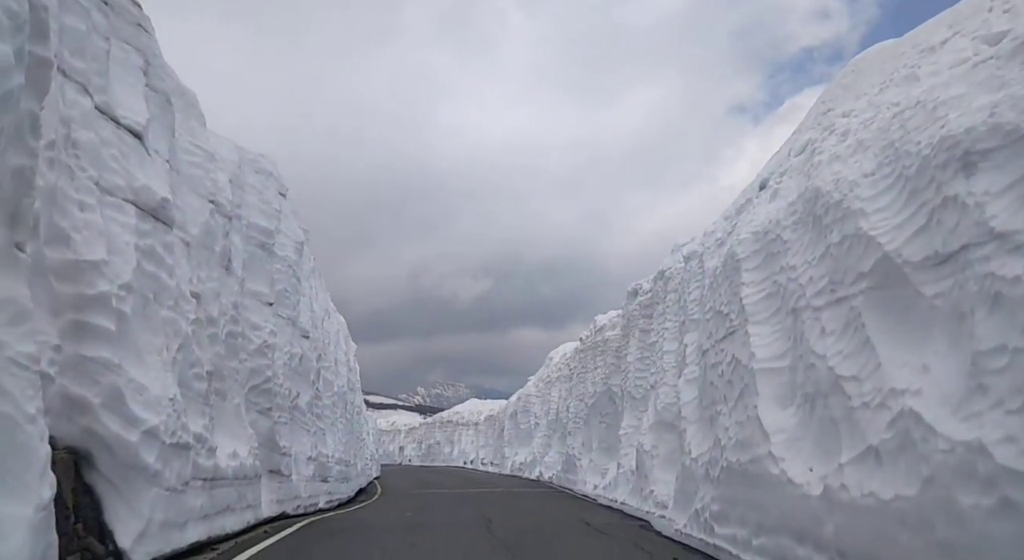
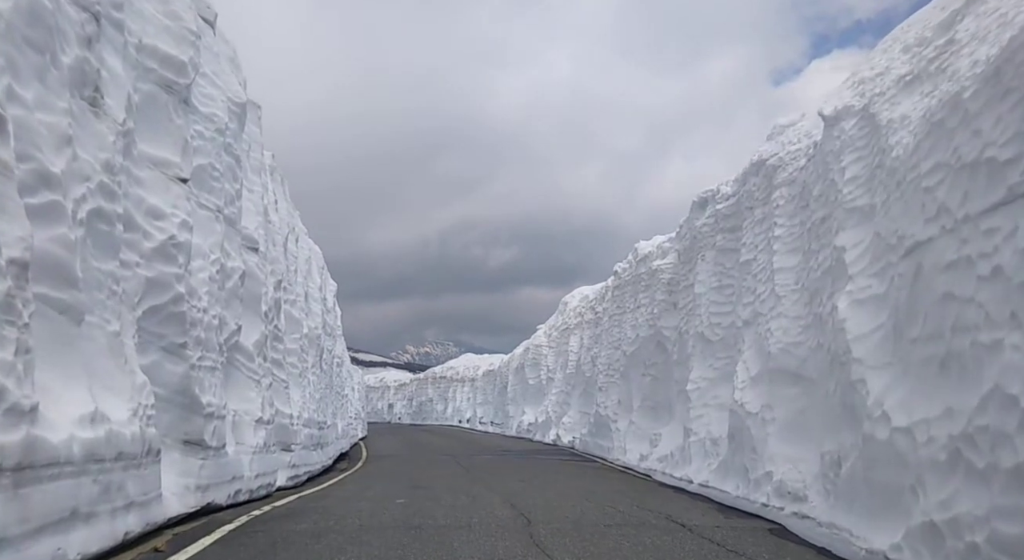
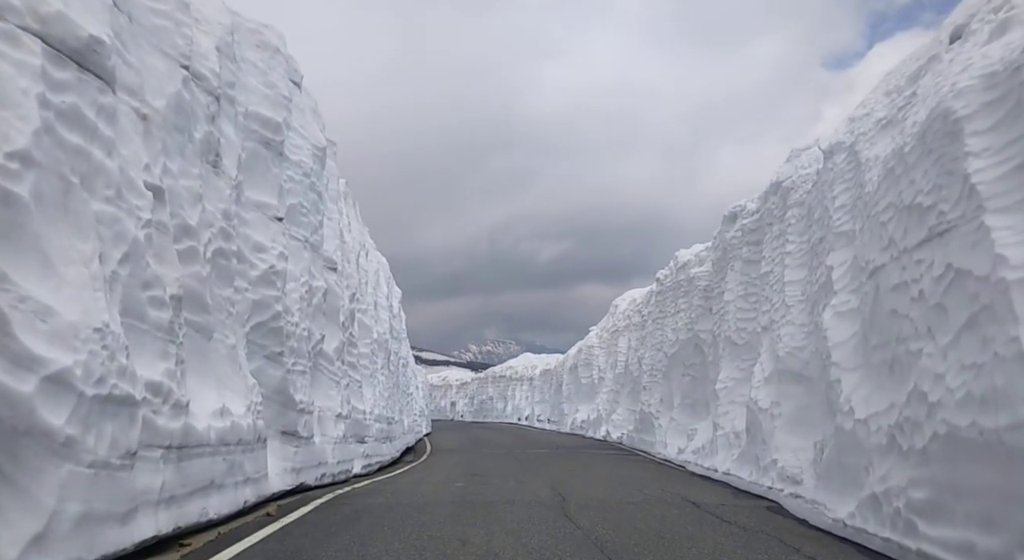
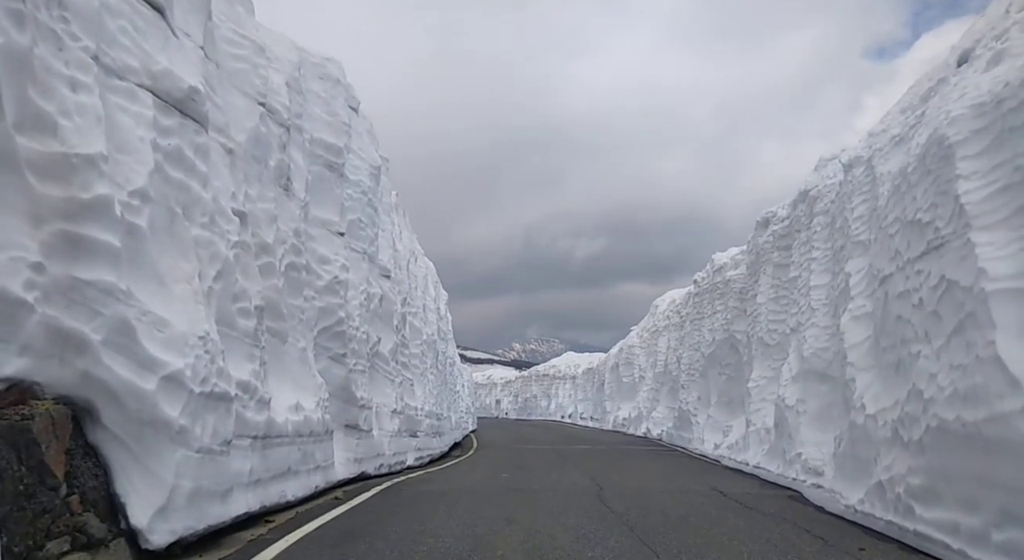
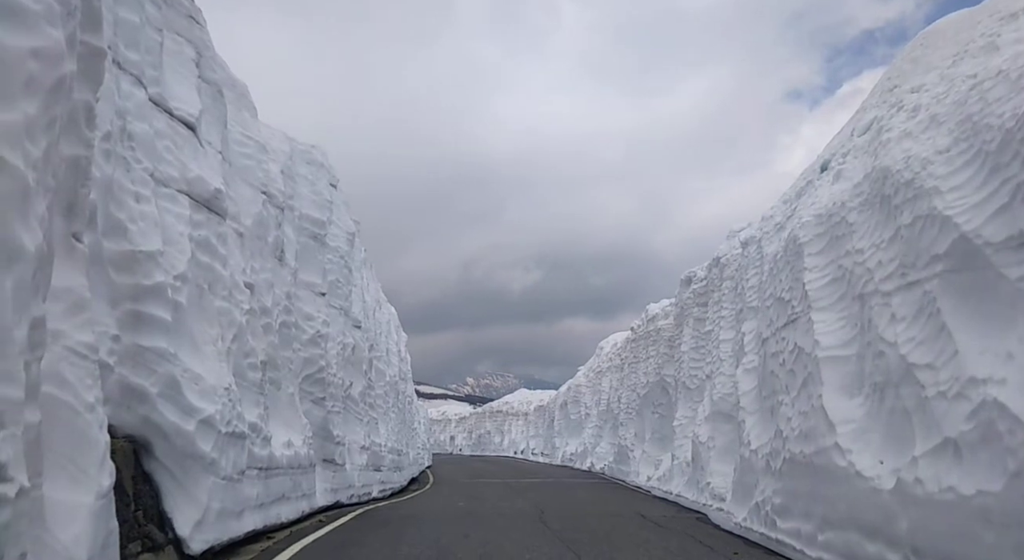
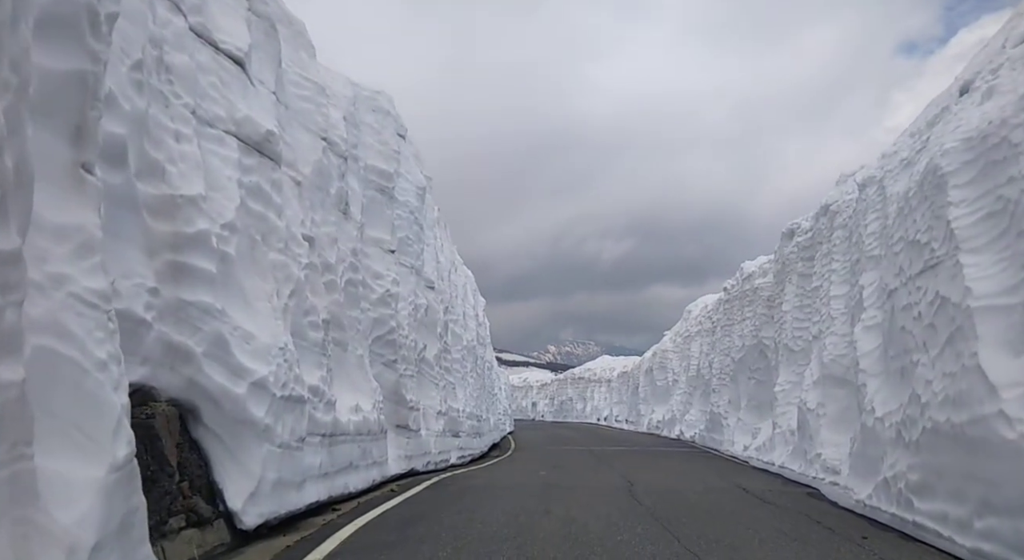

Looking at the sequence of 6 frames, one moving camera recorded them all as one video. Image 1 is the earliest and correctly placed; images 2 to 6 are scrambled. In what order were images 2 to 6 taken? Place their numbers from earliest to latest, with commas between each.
5, 6, 4, 3, 2
